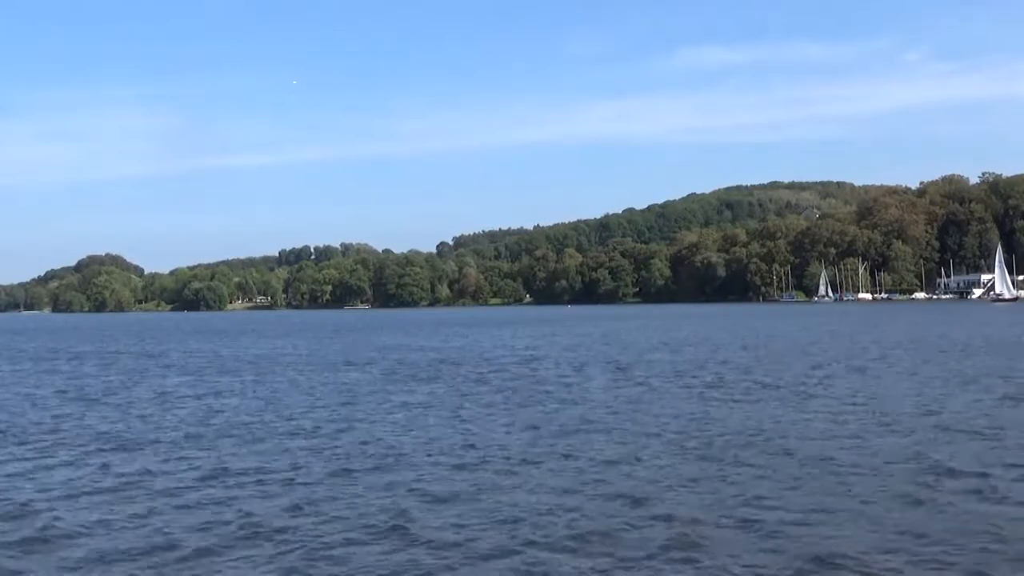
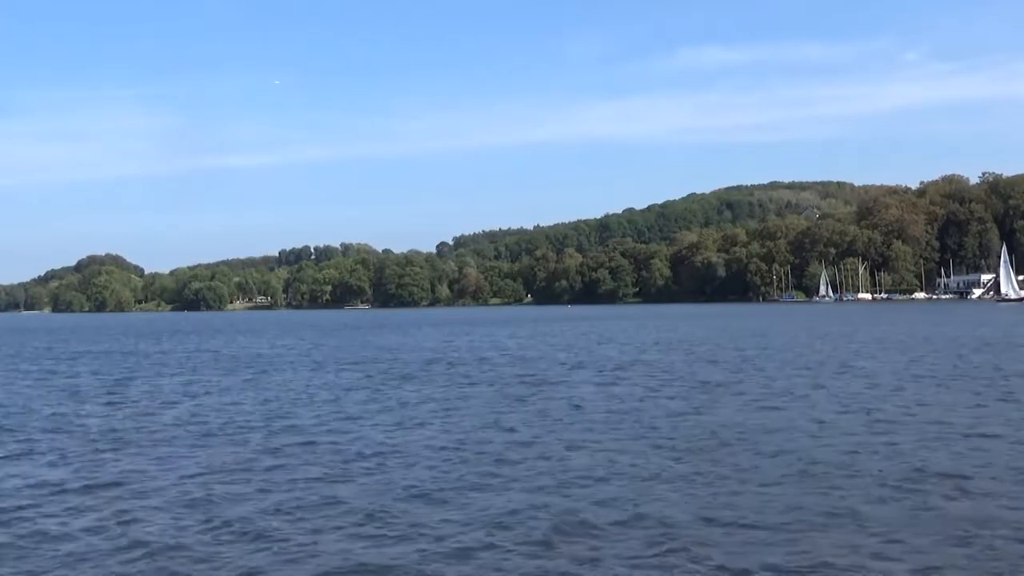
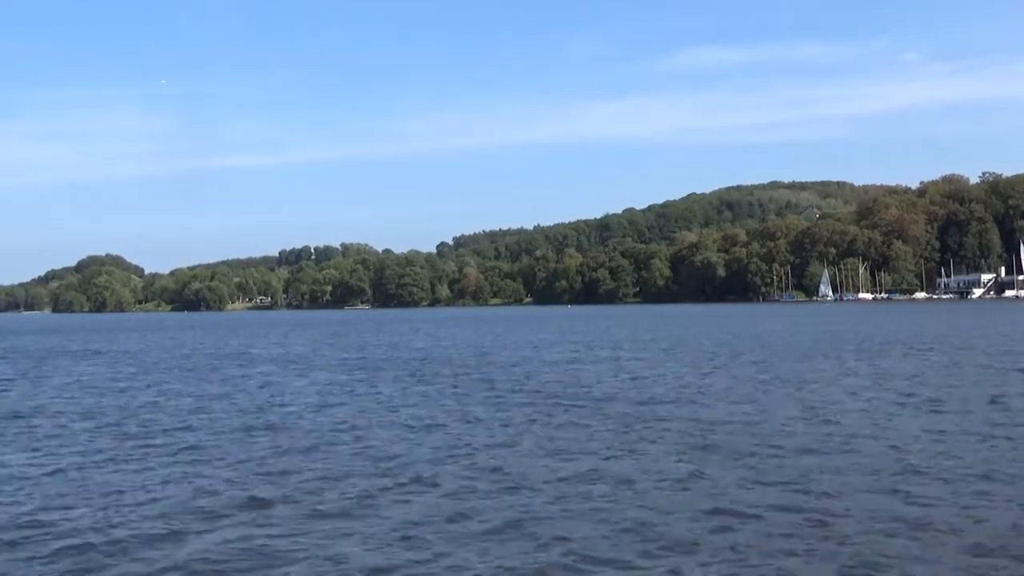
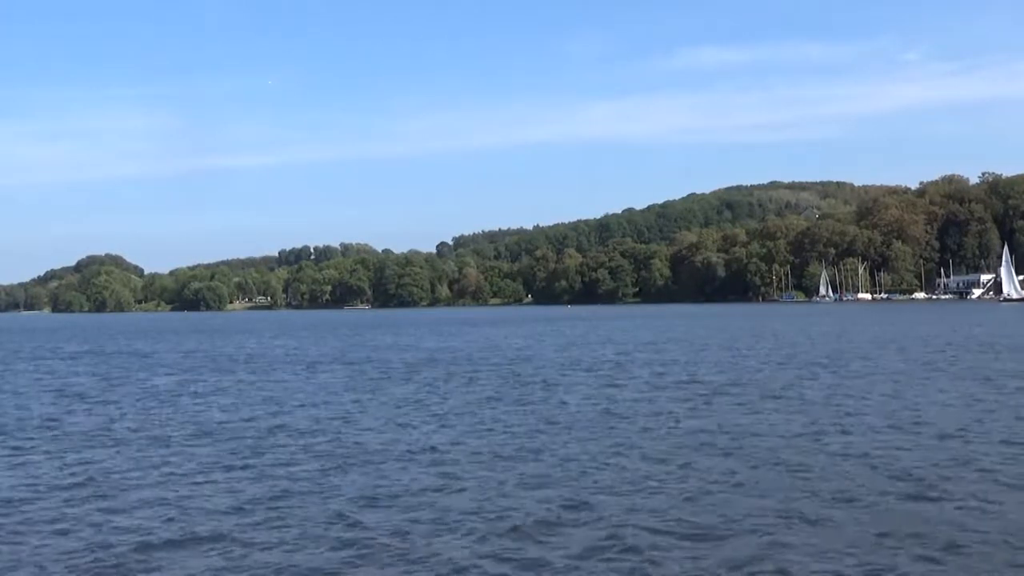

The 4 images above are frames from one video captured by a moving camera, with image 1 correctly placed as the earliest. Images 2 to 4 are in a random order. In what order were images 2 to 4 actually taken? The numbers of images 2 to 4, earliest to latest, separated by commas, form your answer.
2, 4, 3
